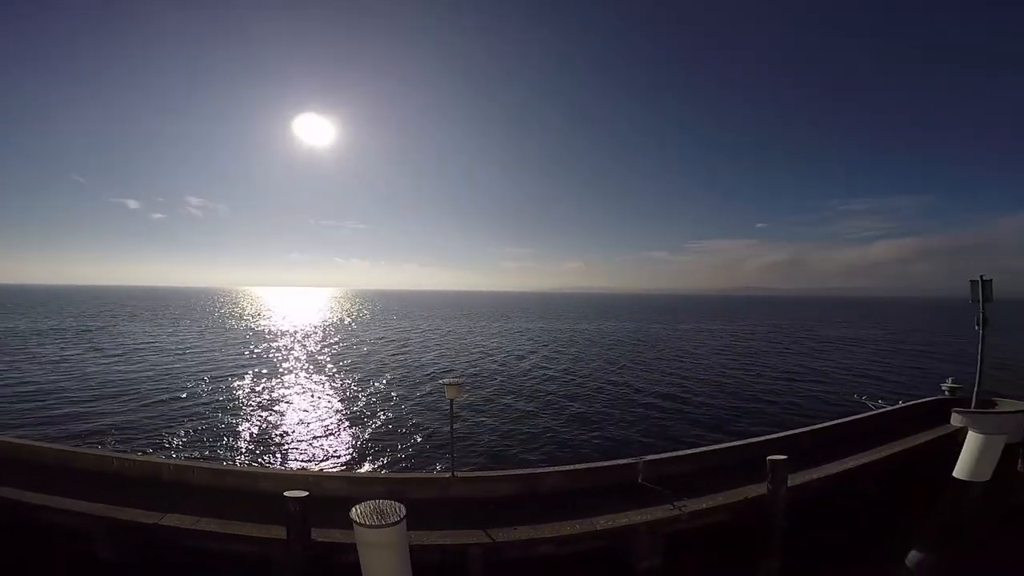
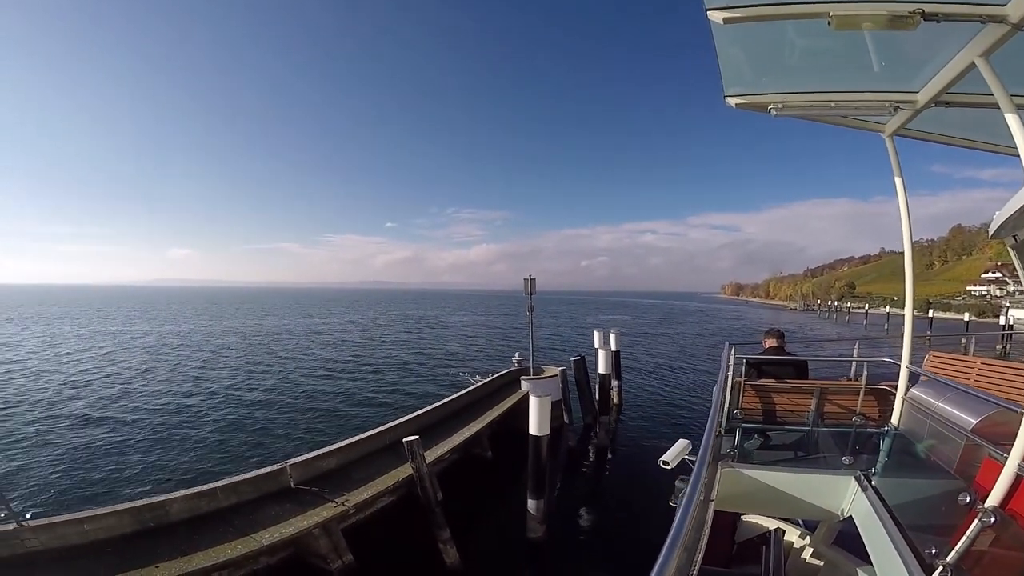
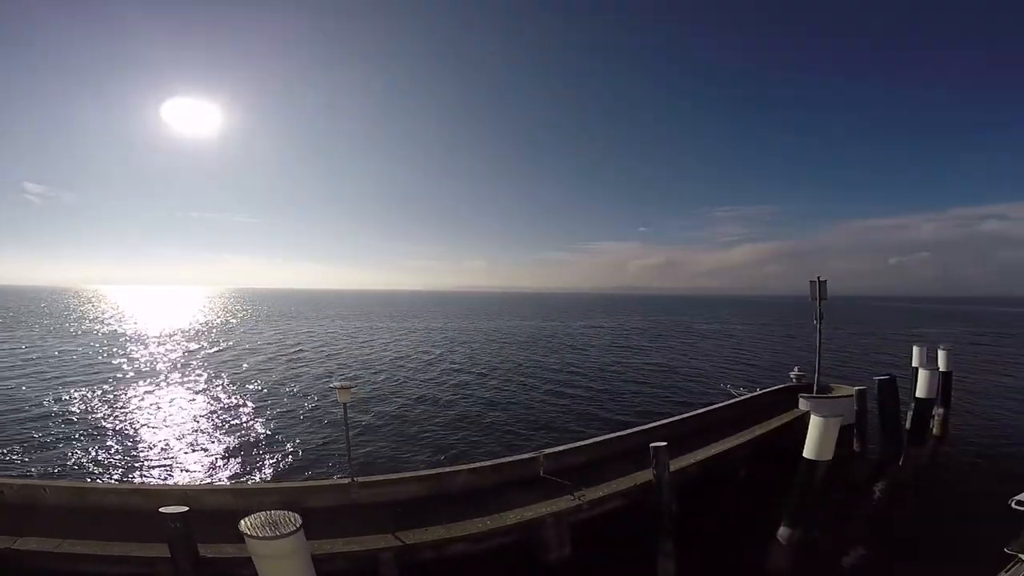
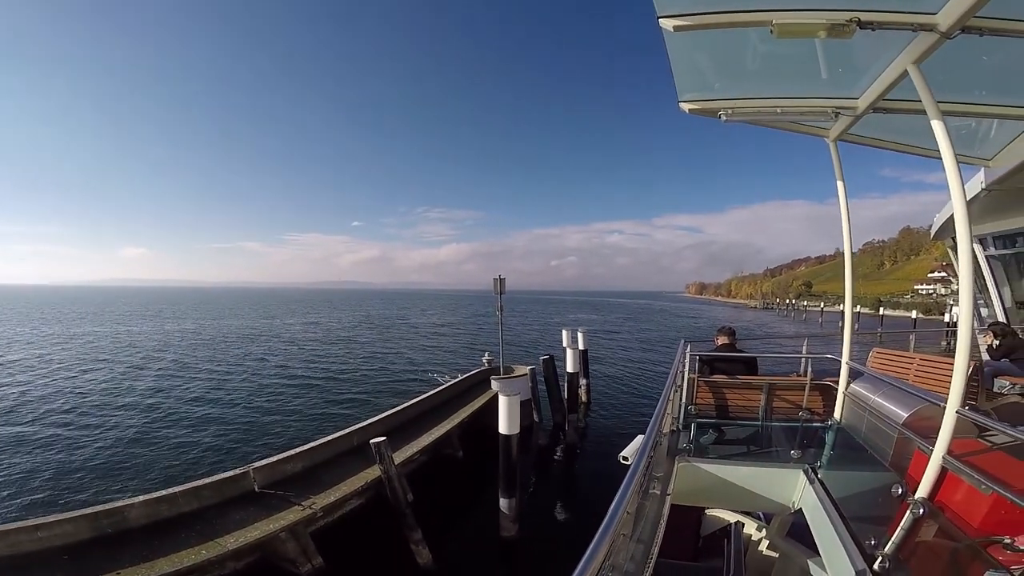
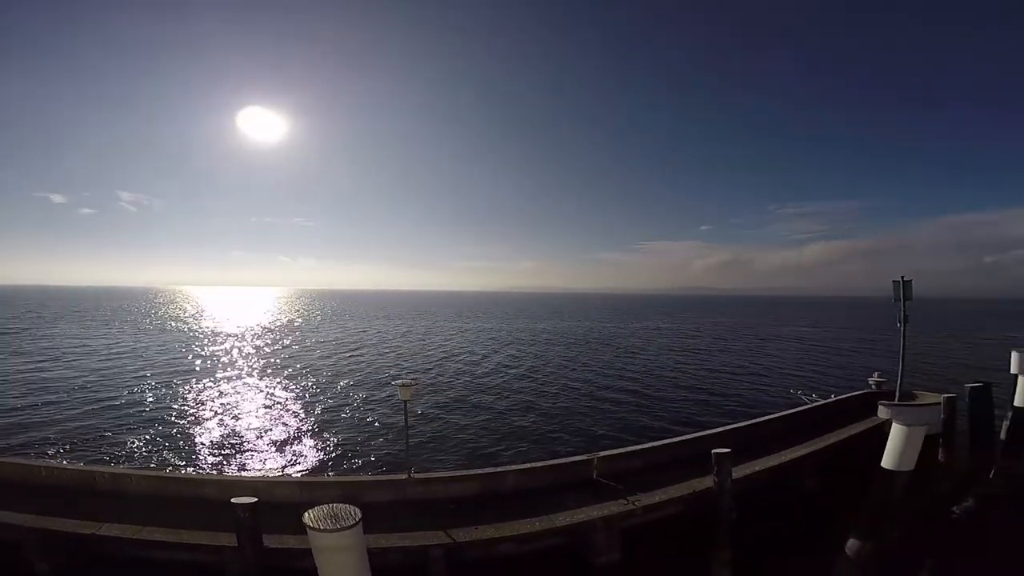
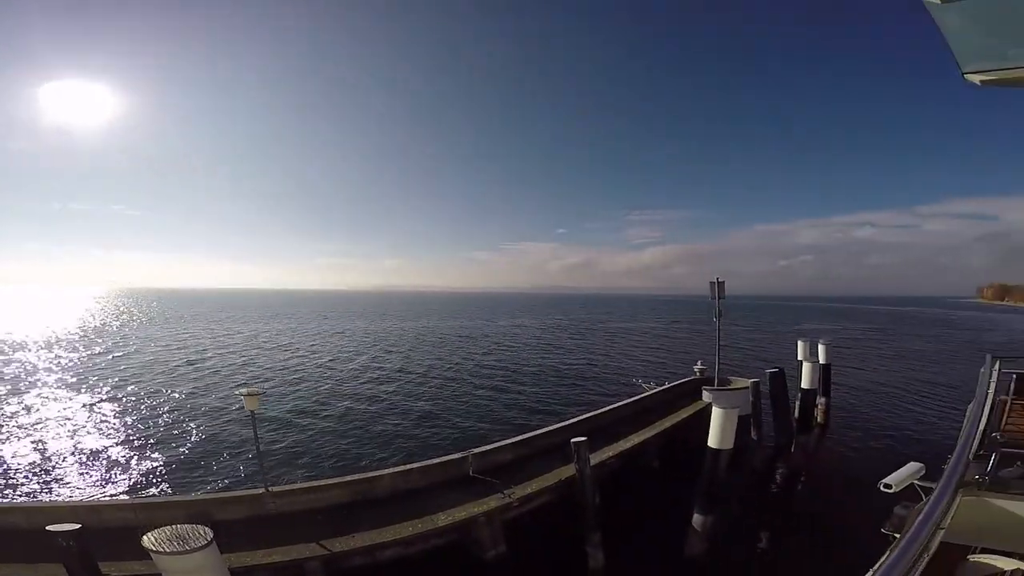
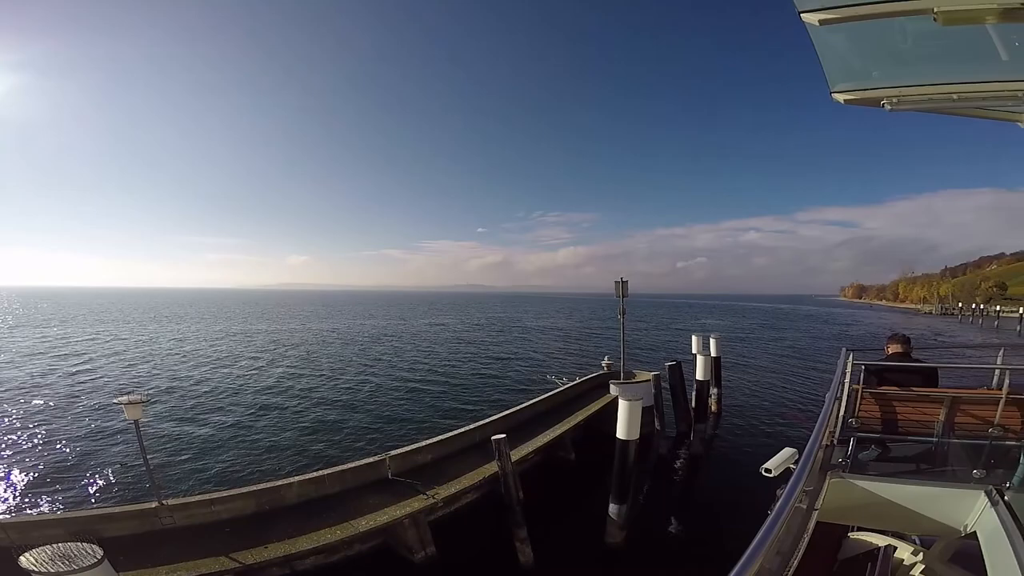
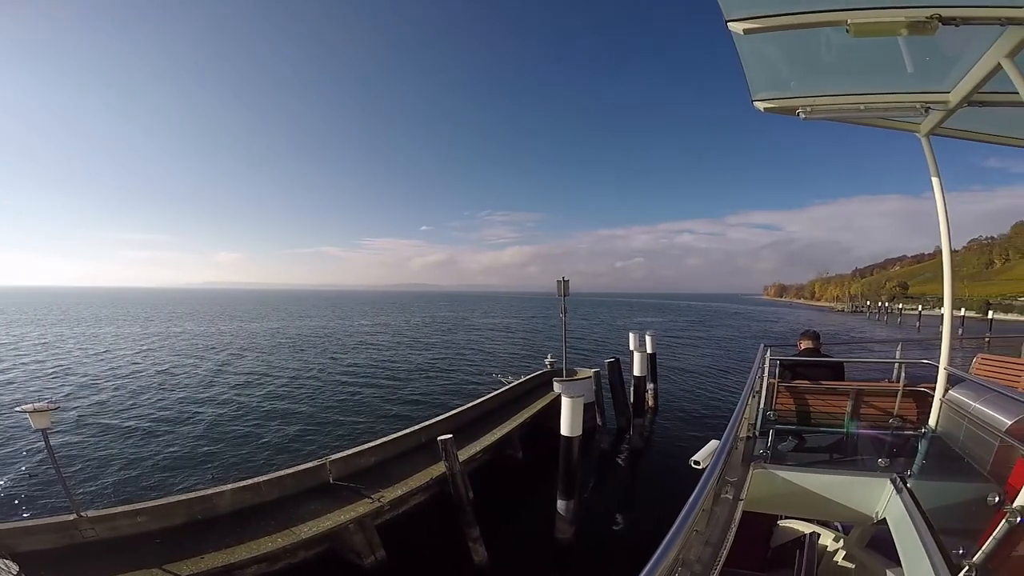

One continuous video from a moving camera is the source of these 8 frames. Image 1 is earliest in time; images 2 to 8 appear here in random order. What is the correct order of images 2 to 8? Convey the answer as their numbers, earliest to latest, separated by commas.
5, 3, 6, 7, 8, 4, 2
